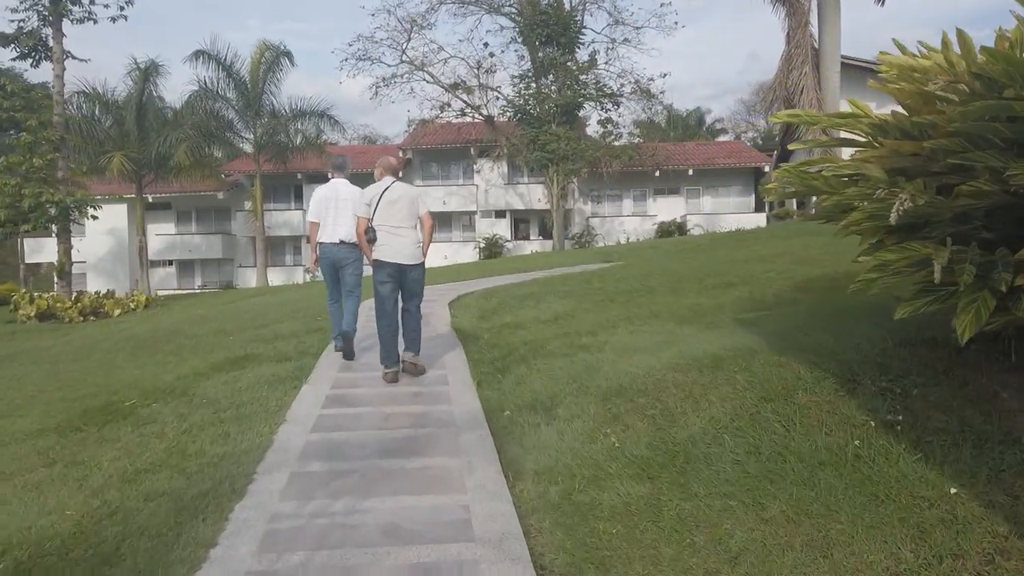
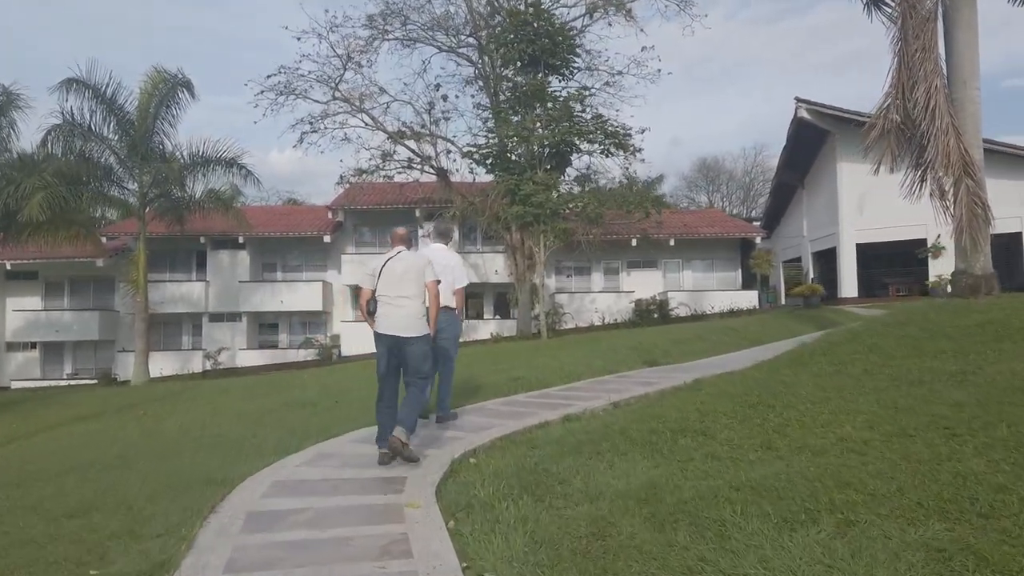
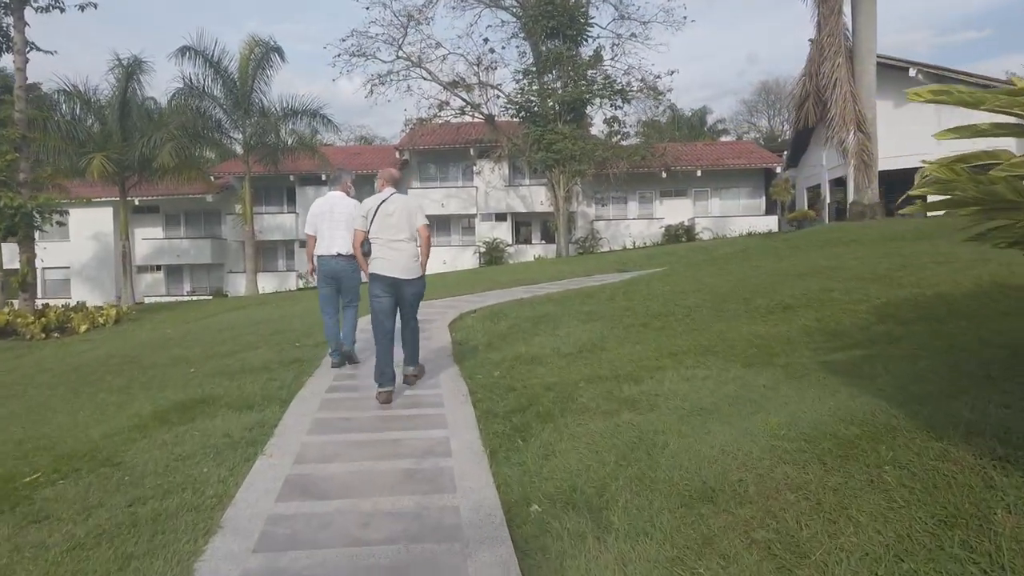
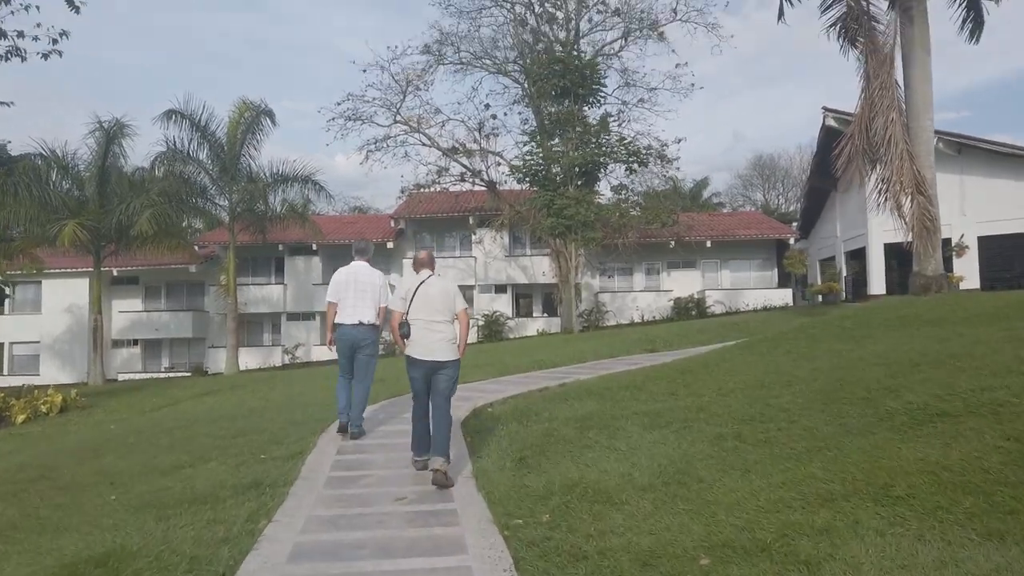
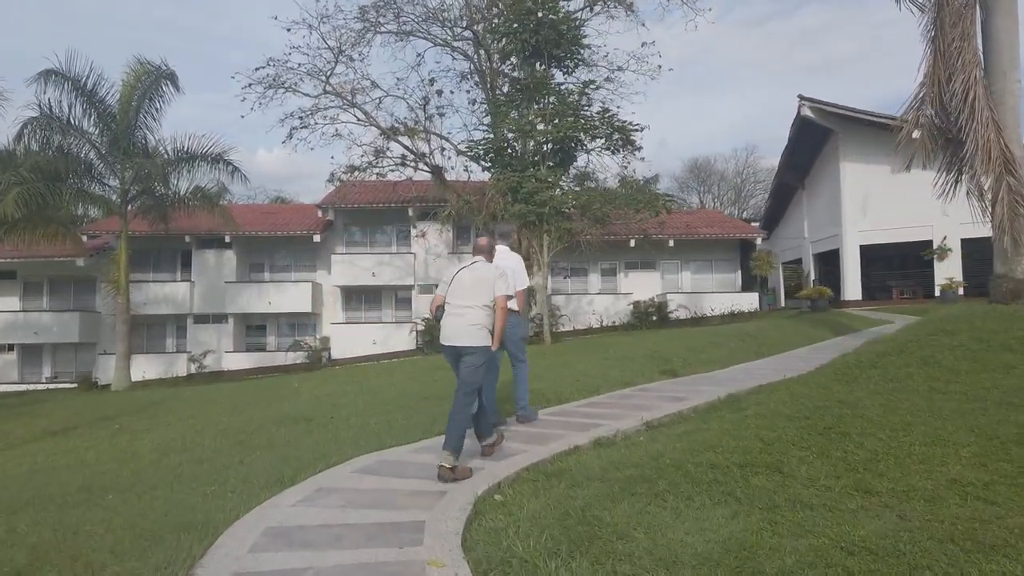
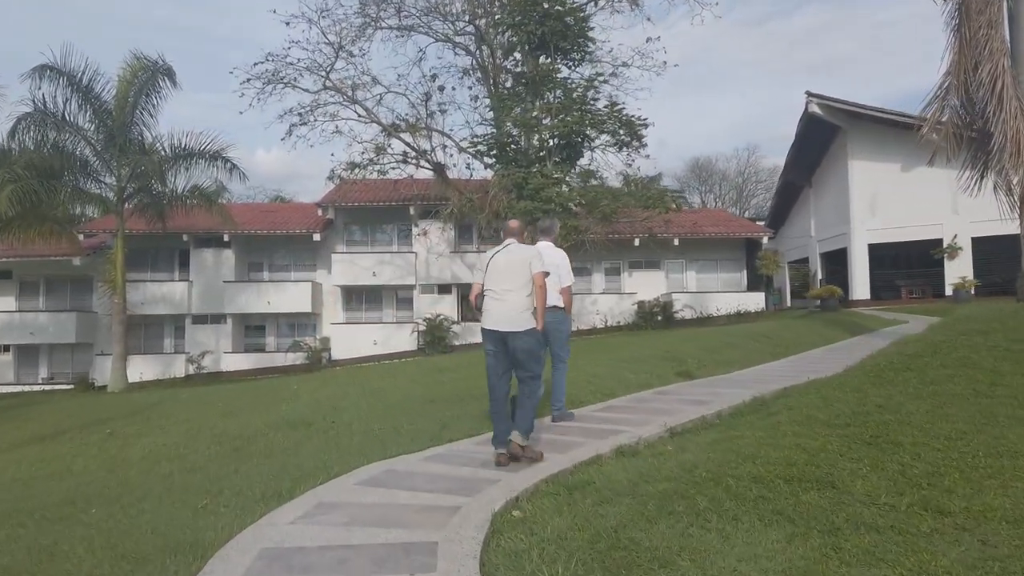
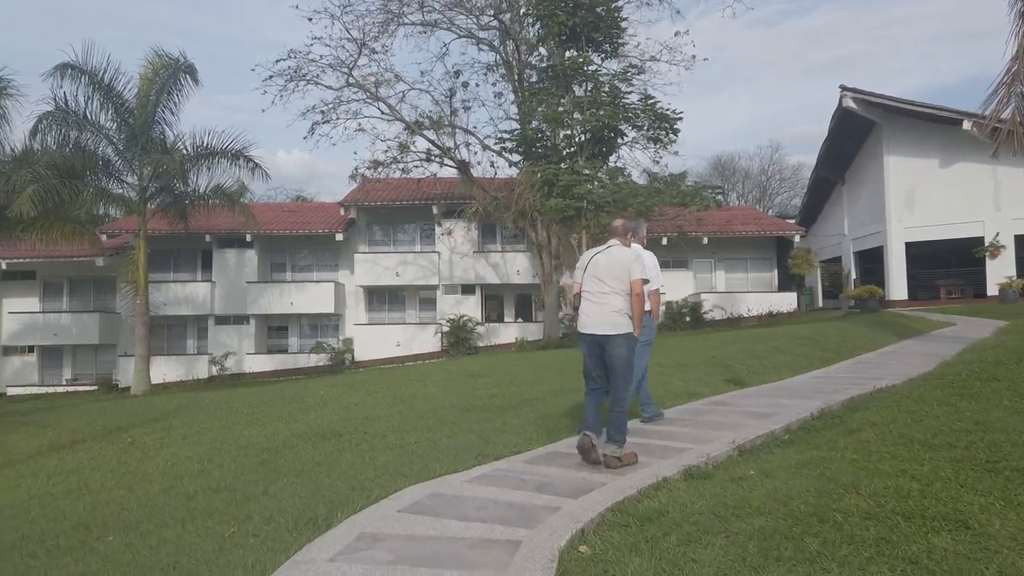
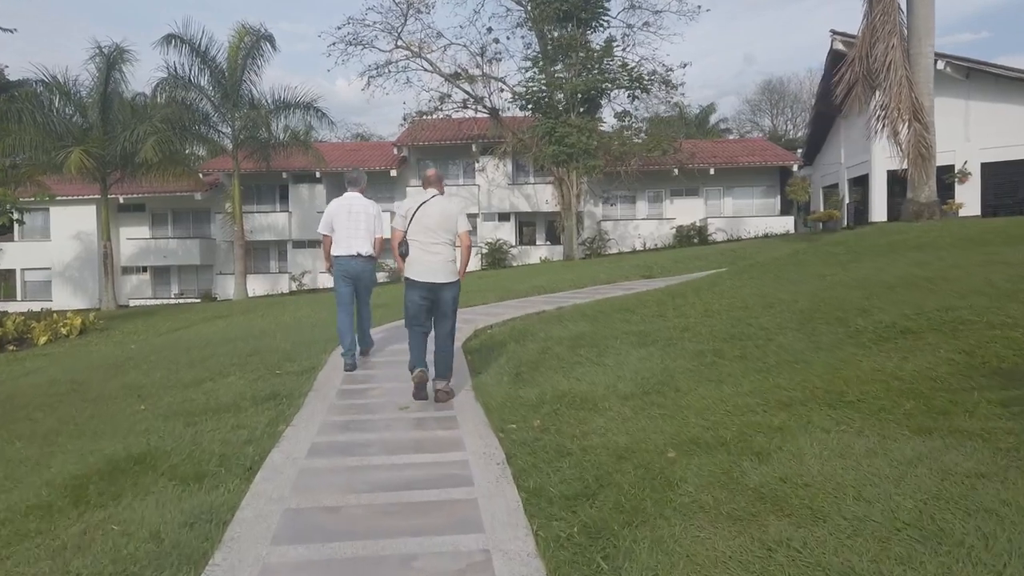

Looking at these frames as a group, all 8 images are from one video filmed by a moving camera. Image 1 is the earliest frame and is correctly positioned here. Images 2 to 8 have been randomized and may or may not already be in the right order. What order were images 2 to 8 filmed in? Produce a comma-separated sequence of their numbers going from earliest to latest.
3, 8, 4, 2, 5, 6, 7
